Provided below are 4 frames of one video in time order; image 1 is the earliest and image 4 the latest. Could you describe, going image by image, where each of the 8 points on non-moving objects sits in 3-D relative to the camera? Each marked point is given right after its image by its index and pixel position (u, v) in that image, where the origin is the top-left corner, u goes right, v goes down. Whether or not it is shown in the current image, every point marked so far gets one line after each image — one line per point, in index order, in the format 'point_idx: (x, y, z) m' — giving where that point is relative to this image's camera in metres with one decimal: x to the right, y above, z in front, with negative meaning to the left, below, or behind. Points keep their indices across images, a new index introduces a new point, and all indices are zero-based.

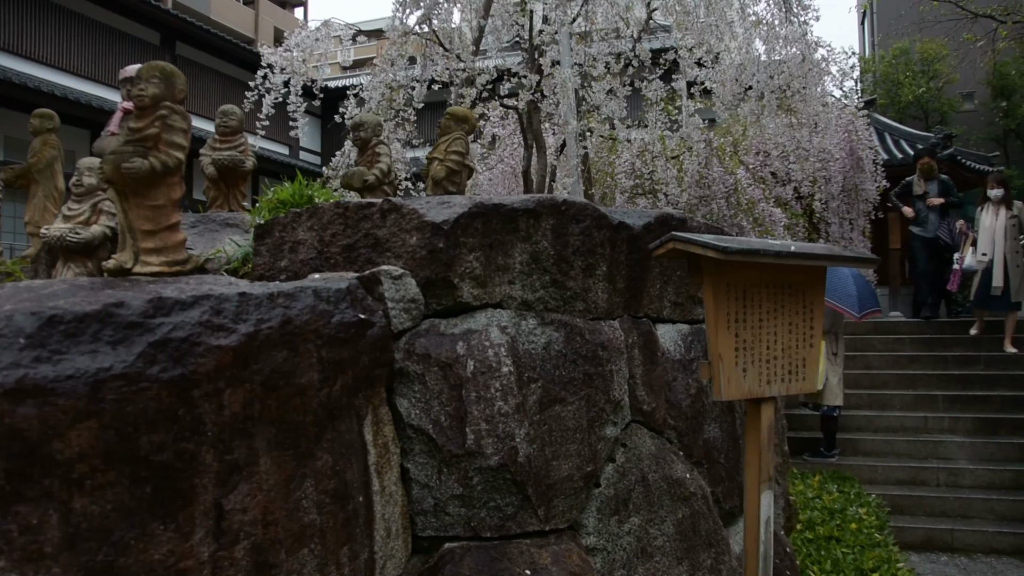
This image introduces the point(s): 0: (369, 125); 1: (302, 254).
0: (-0.8, +0.9, +4.2) m
1: (-0.9, +0.1, +3.1) m
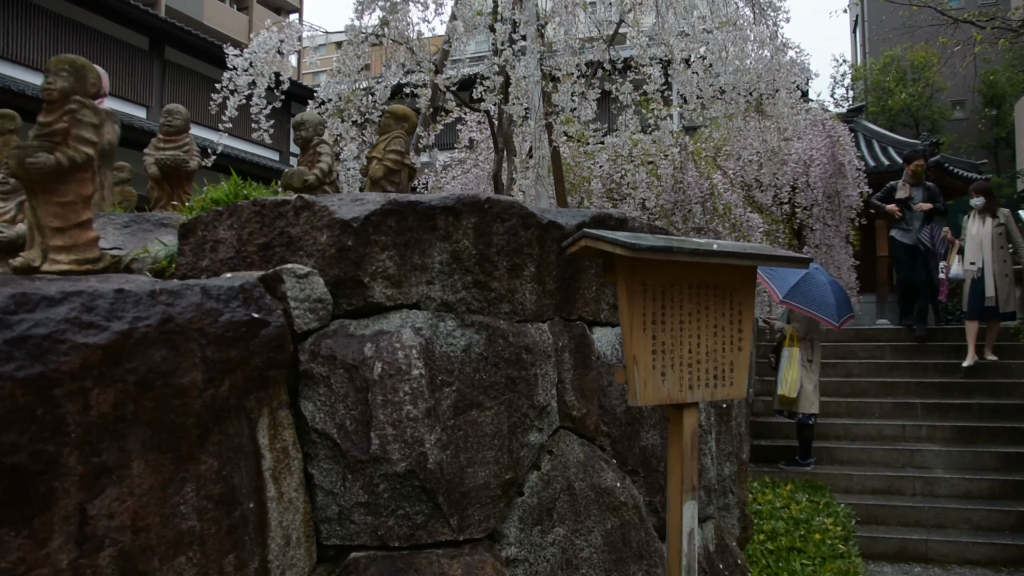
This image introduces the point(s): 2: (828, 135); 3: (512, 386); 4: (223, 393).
0: (-1.1, +0.9, +4.1) m
1: (-1.1, +0.1, +3.1) m
2: (+4.3, +2.1, +10.6) m
3: (0.0, -0.4, +2.8) m
4: (-0.8, -0.3, +2.2) m
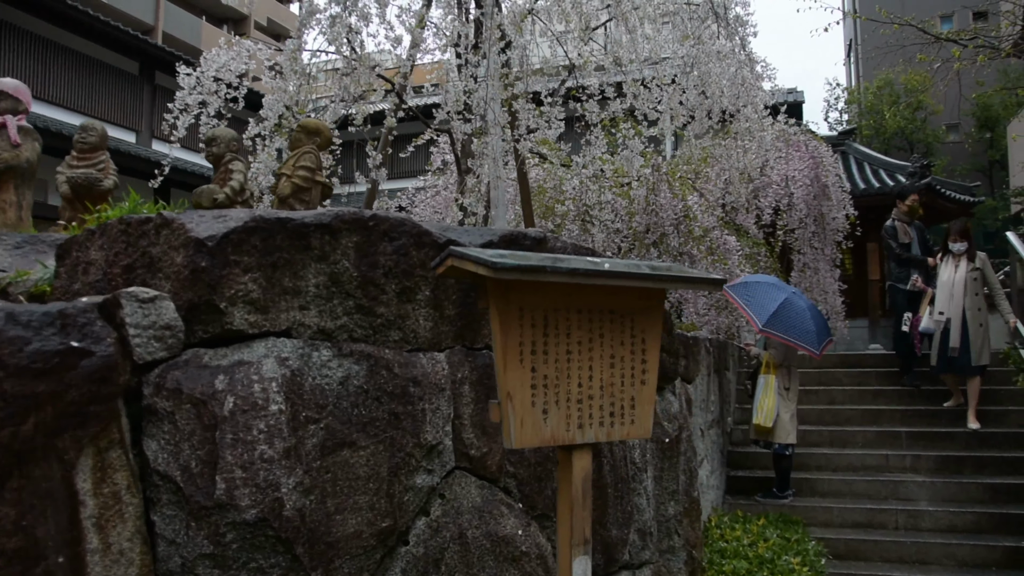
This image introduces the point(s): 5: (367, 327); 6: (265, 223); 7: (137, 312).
0: (-1.5, +0.7, +3.9) m
1: (-1.5, 0.0, +2.8) m
2: (+4.0, +1.8, +10.4) m
3: (-0.4, -0.4, +2.6) m
4: (-1.2, -0.4, +1.9) m
5: (-0.5, -0.1, +2.7) m
6: (-0.8, +0.2, +2.5) m
7: (-1.1, -0.1, +2.3) m
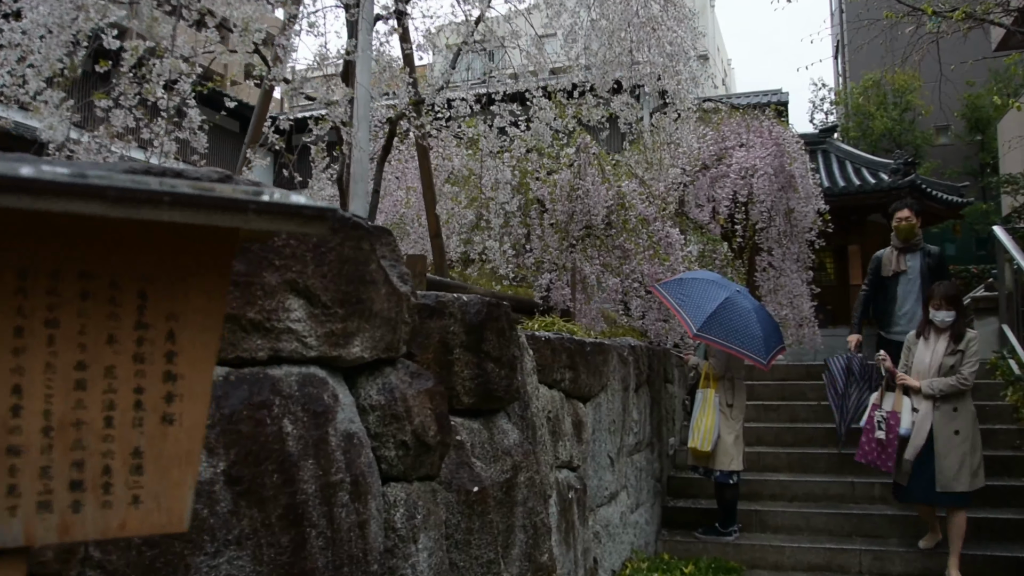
0: (-2.4, +0.8, +2.8) m
1: (-2.4, +0.1, +1.7) m
2: (+3.1, +1.8, +9.3) m
3: (-1.3, -0.4, +1.4) m
4: (-2.1, -0.3, +0.8) m
5: (-1.4, 0.0, +1.5) m
6: (-1.7, +0.3, +1.3) m
7: (-2.0, 0.0, +1.1) m
